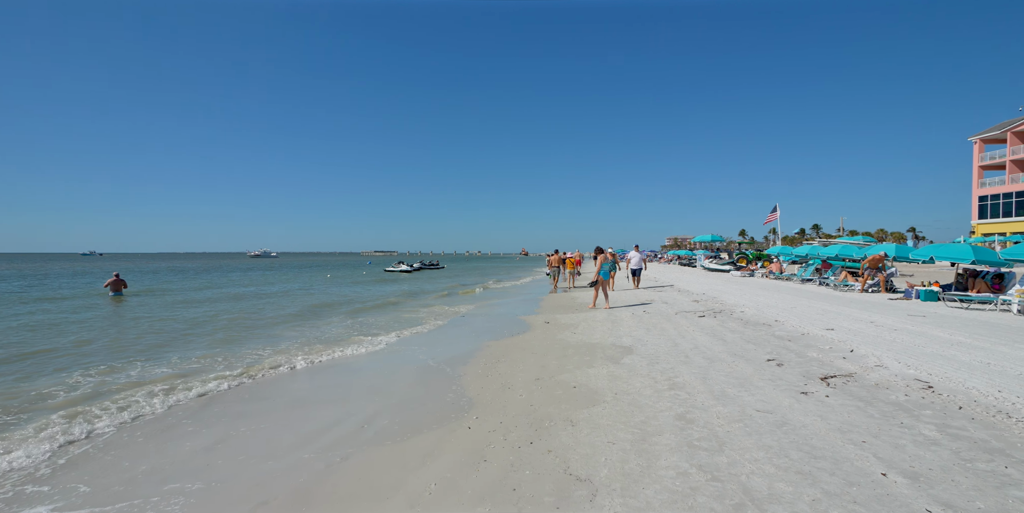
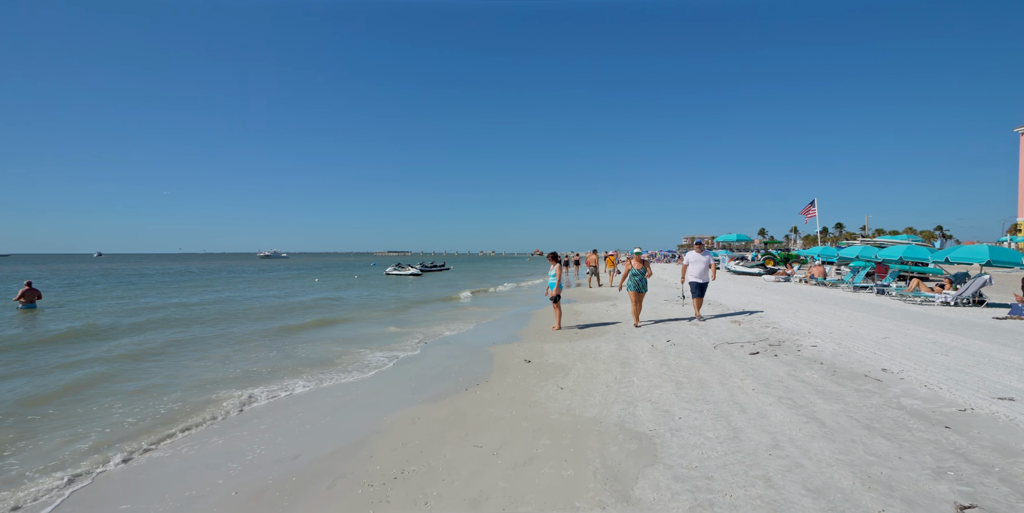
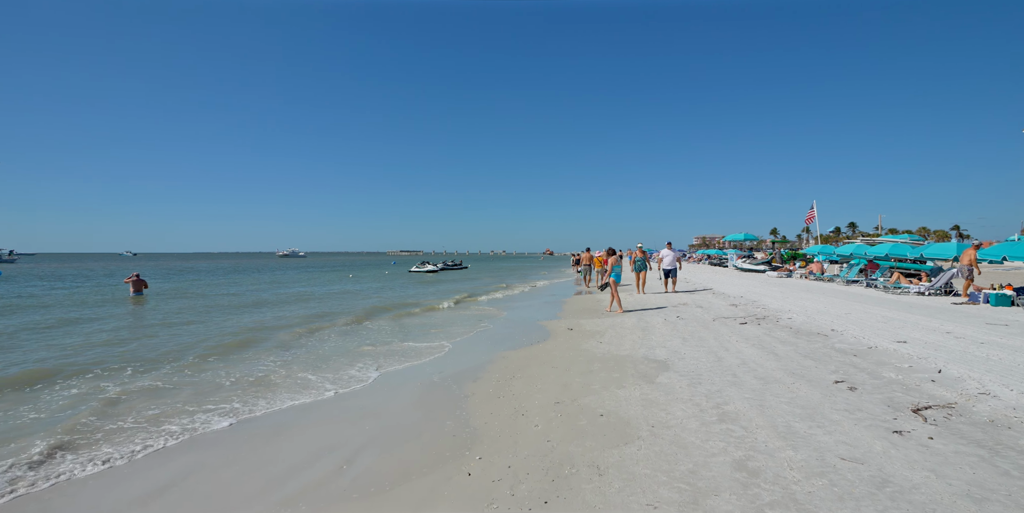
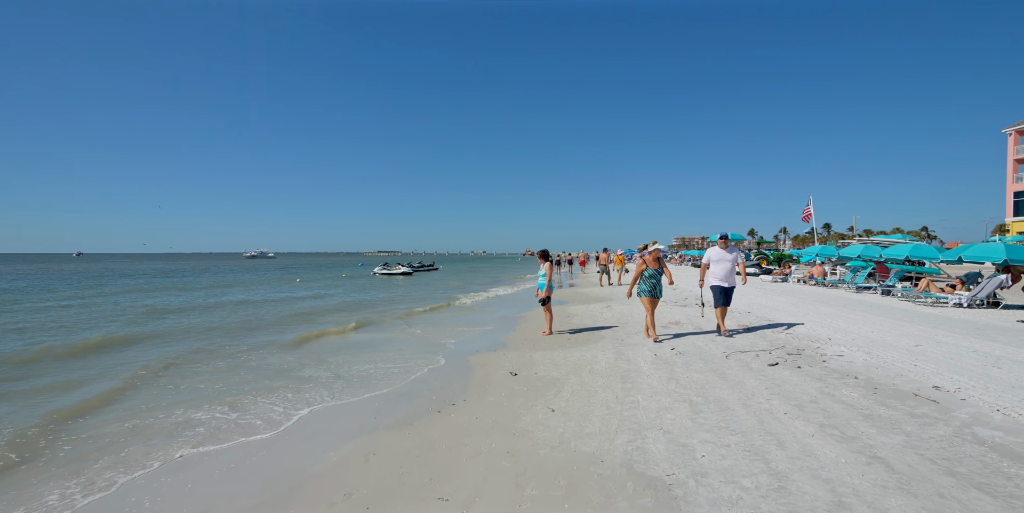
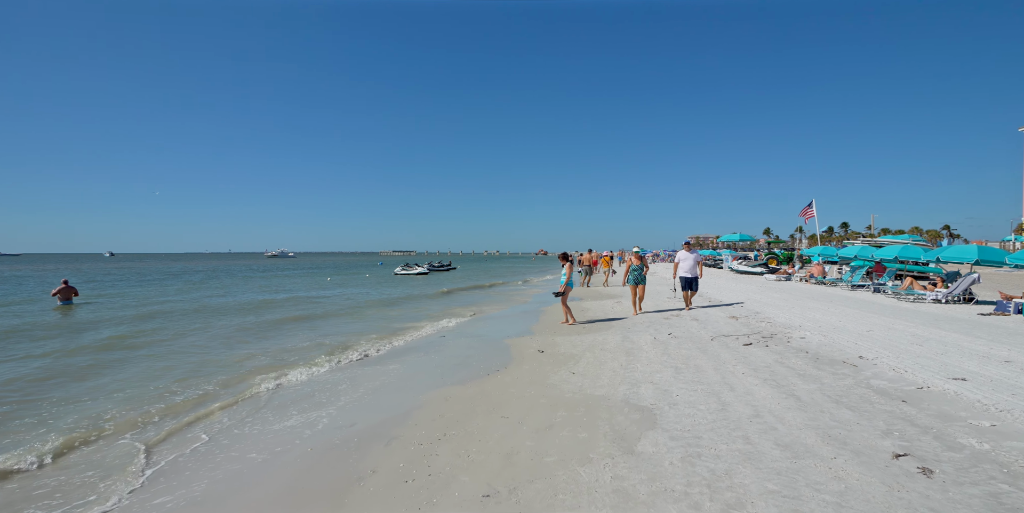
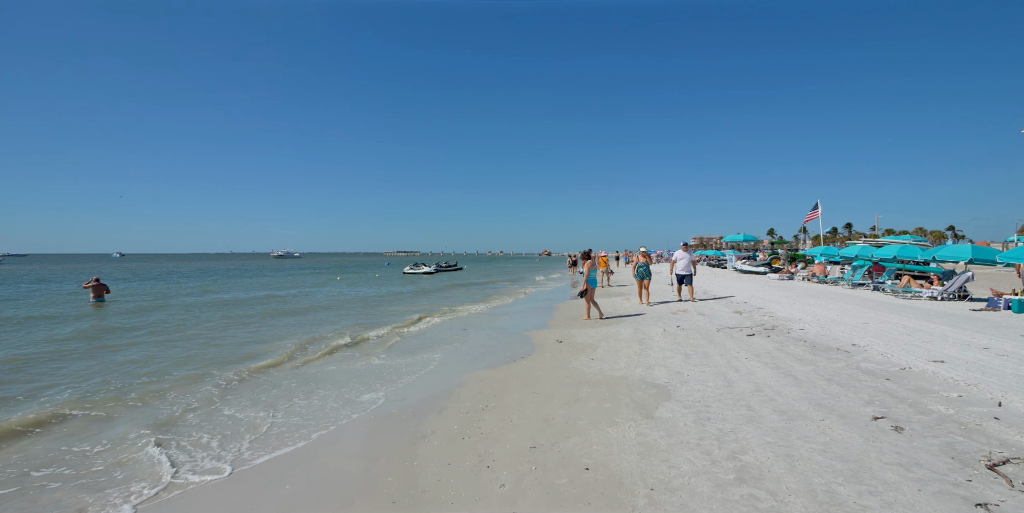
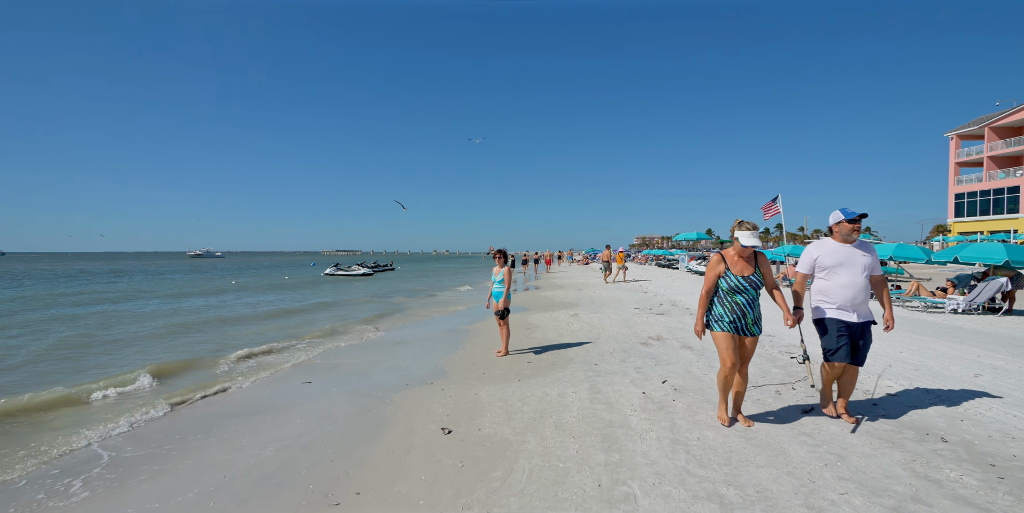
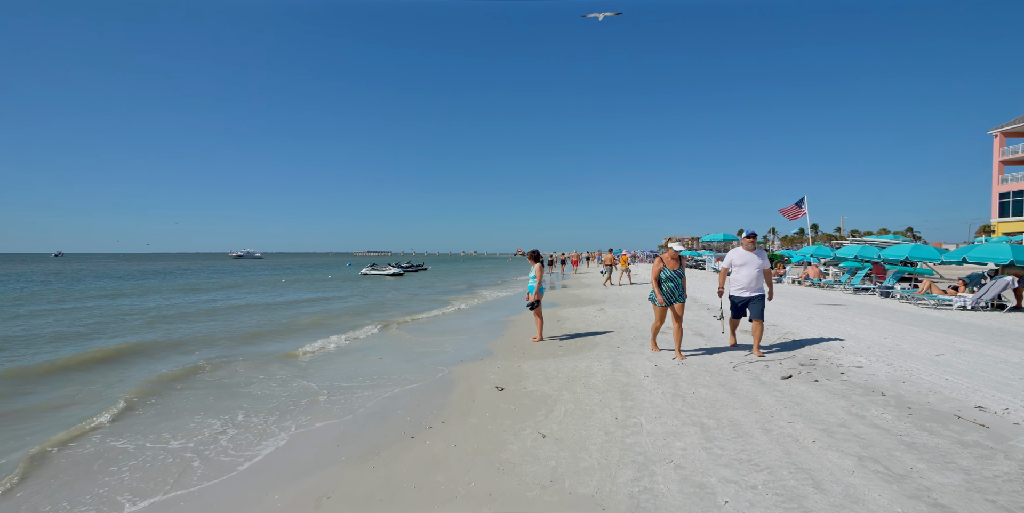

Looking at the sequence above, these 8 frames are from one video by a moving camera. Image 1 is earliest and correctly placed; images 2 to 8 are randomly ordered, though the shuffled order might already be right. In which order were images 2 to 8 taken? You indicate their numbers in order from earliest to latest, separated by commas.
3, 6, 5, 2, 4, 8, 7
